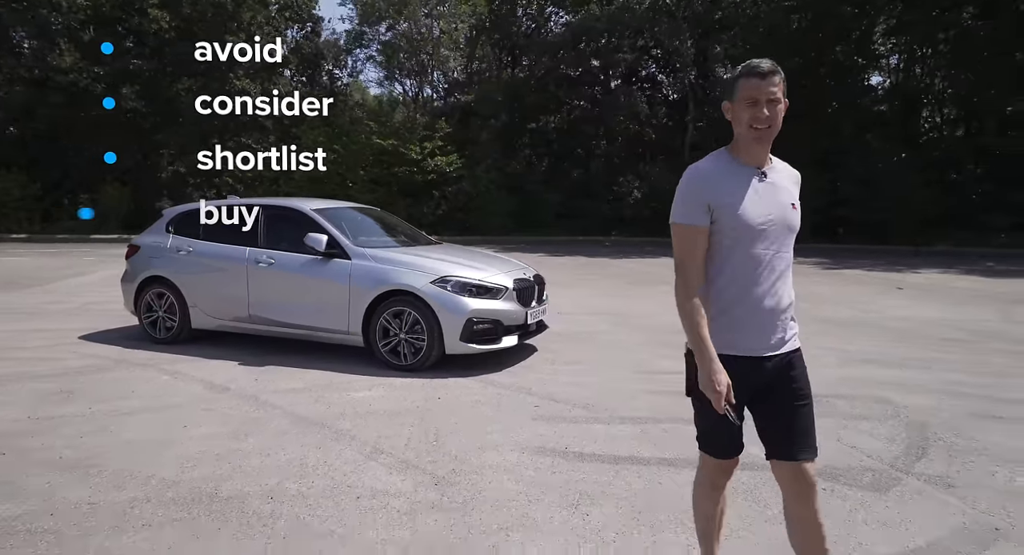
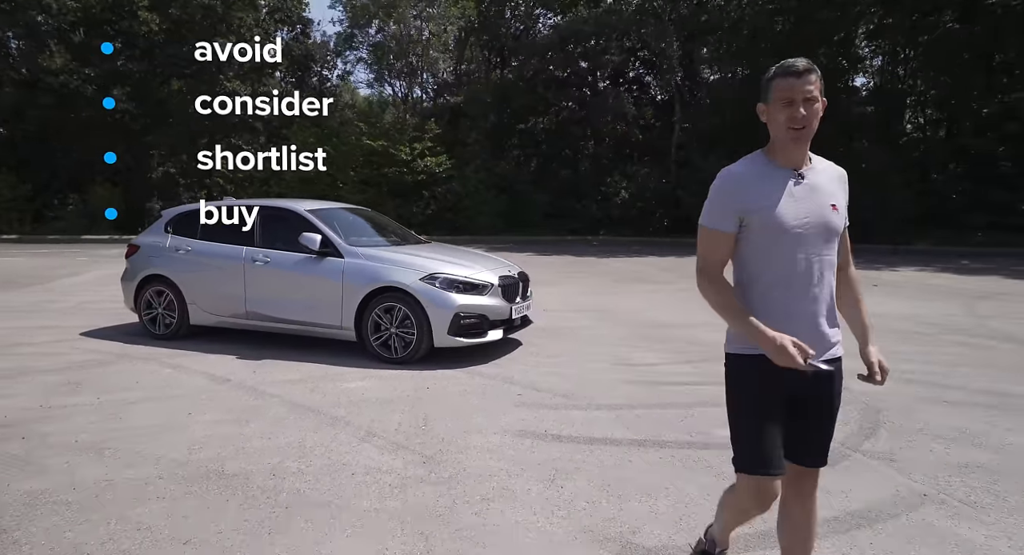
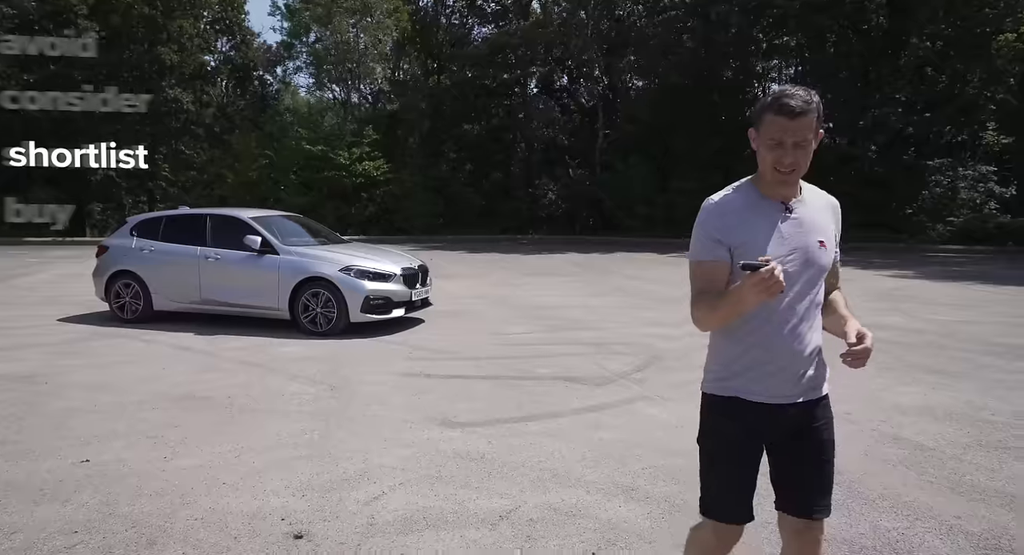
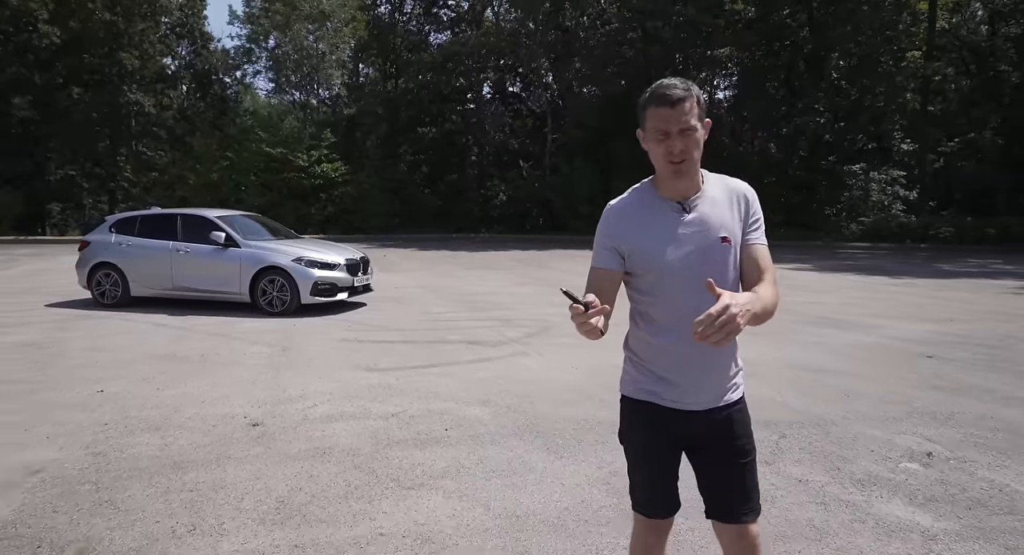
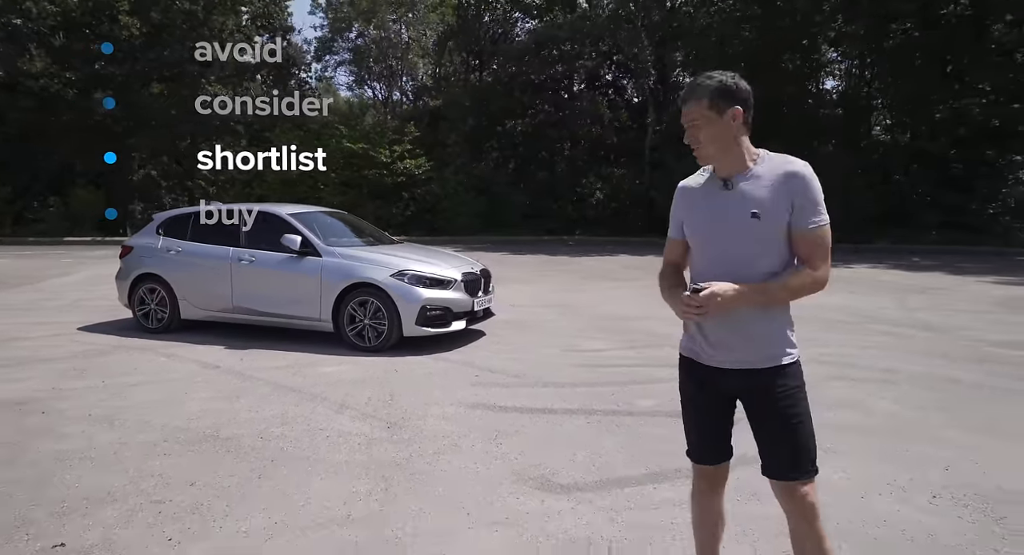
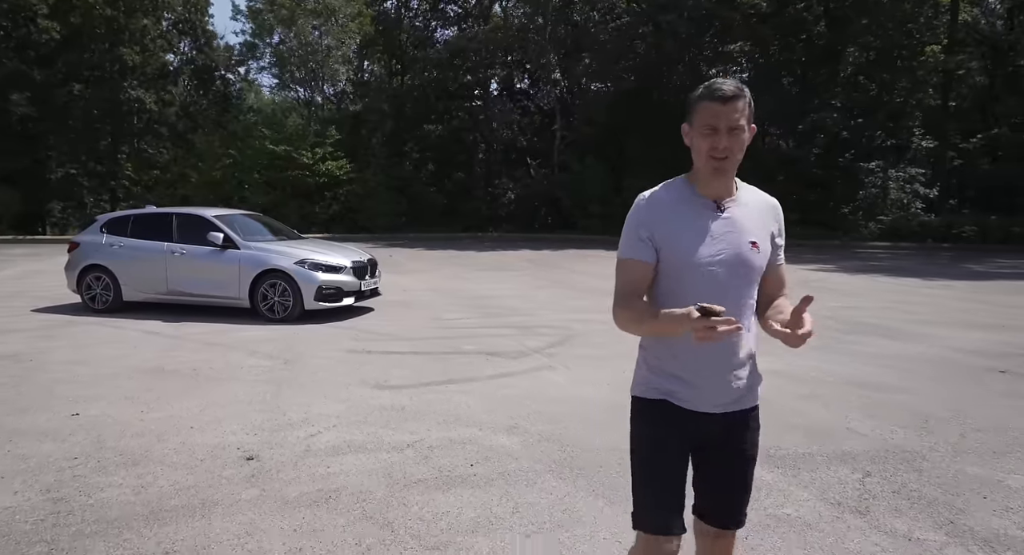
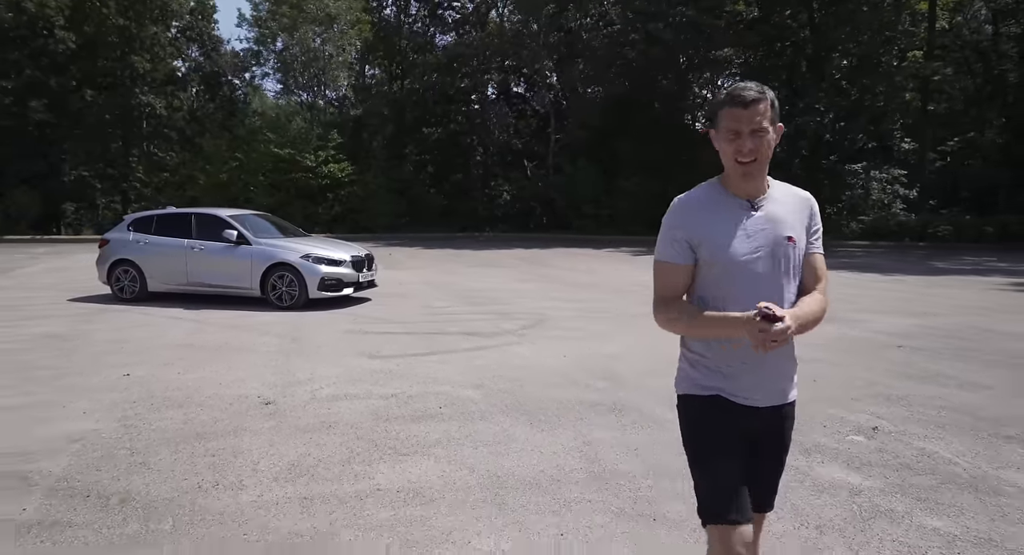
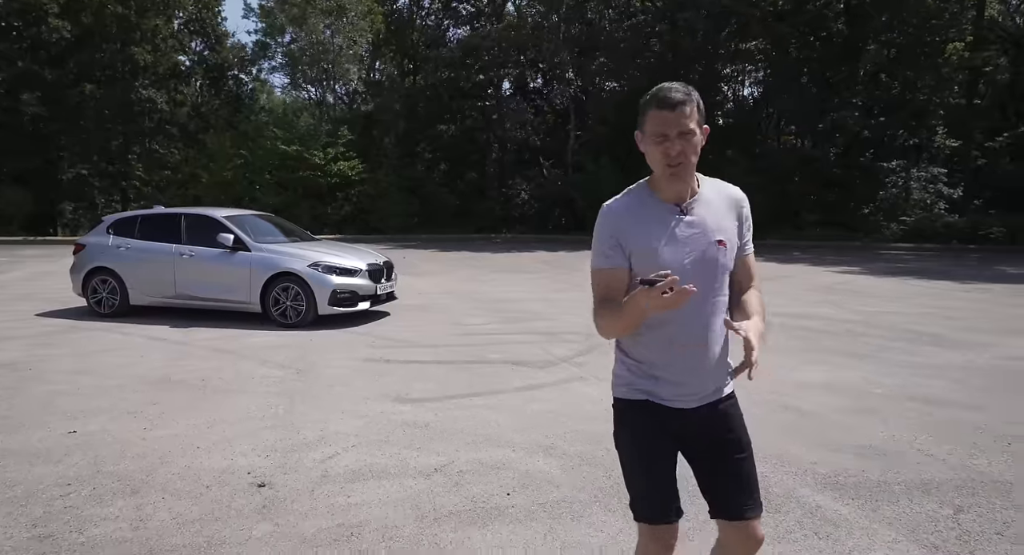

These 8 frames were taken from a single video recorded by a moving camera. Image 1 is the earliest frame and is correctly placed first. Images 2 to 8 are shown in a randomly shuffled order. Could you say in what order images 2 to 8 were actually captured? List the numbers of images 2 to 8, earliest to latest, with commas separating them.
2, 5, 3, 8, 6, 4, 7
